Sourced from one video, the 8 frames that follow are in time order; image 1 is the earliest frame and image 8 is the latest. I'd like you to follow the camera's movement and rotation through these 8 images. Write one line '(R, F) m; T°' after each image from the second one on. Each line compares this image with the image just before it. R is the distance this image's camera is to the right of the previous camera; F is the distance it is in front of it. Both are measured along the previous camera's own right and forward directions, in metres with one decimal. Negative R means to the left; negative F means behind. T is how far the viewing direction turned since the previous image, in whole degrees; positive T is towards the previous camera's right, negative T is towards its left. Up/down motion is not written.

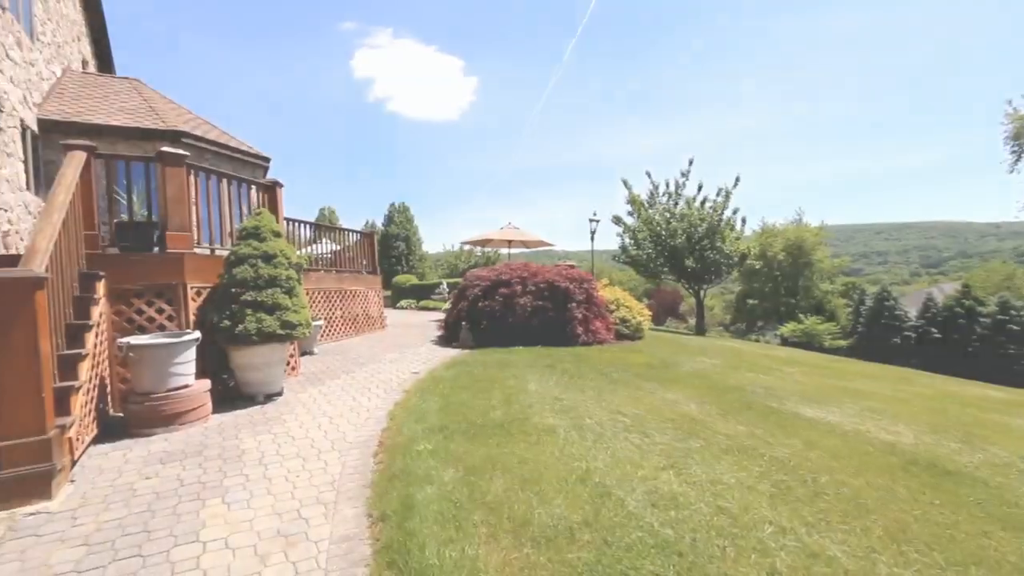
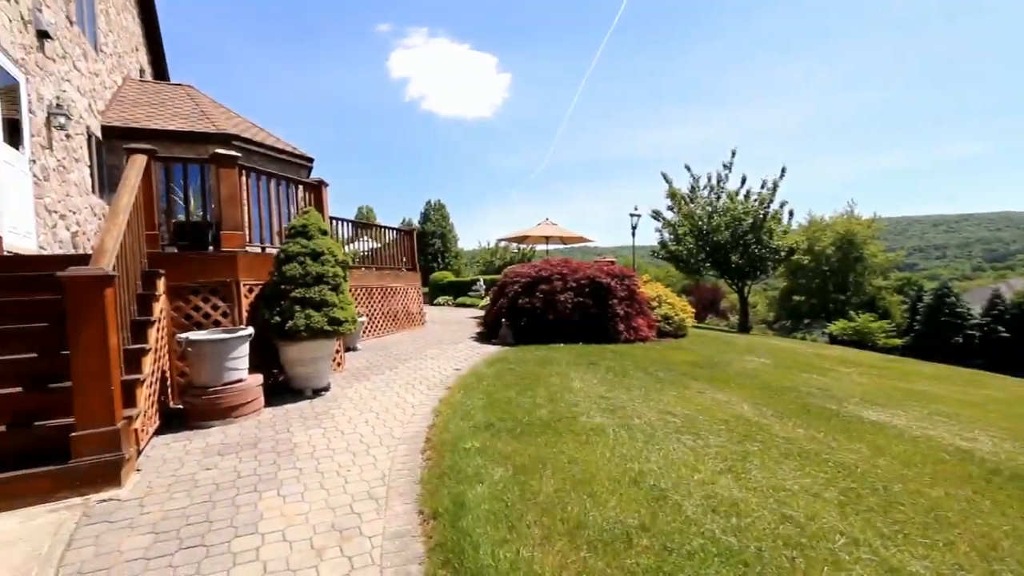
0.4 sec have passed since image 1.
(-0.1, +0.1) m; -4°
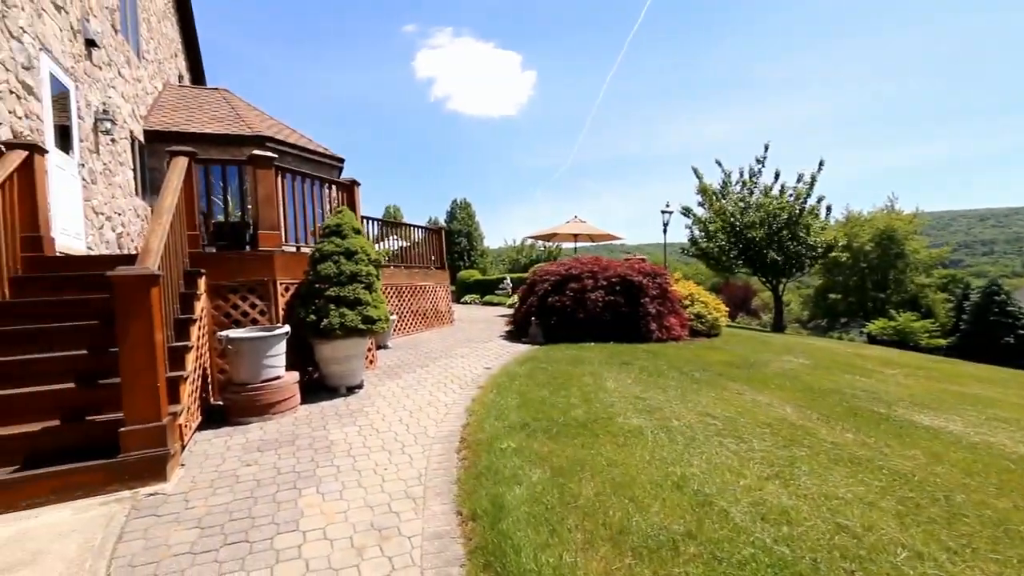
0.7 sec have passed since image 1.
(-0.1, 0.0) m; -3°
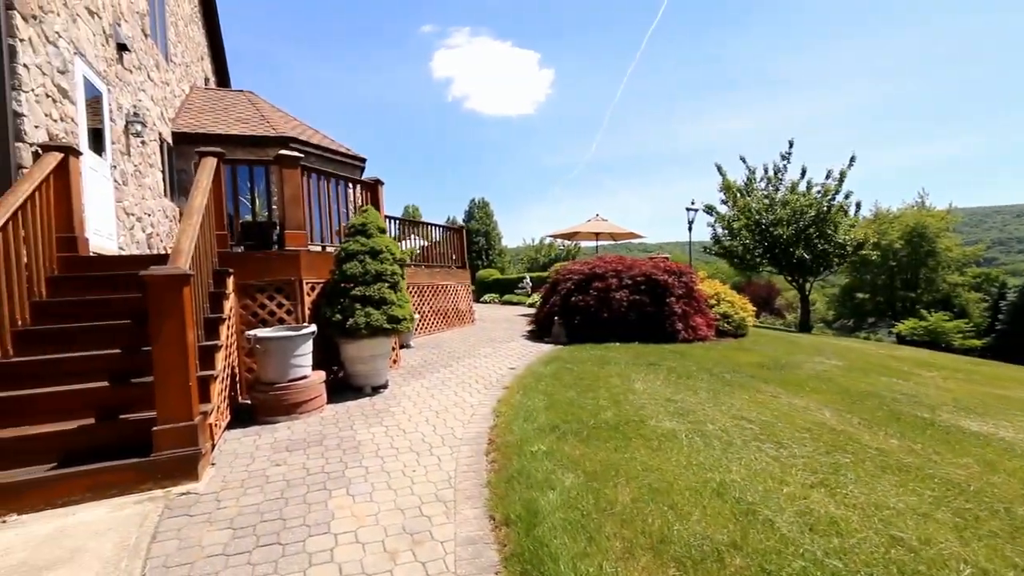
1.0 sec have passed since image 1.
(-0.1, +0.1) m; -2°
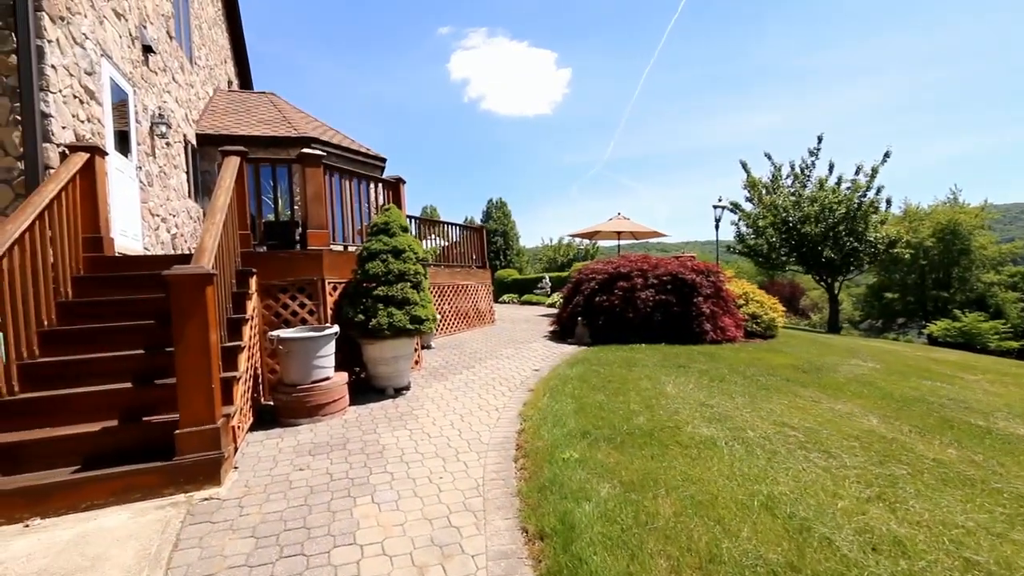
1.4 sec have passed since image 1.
(-0.1, +0.1) m; -2°
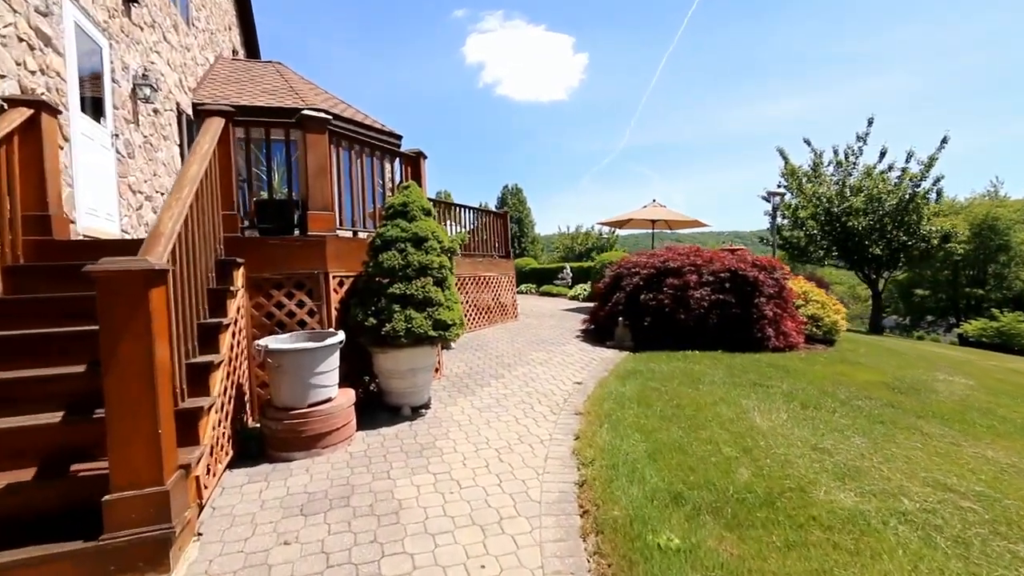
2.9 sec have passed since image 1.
(-0.3, +1.0) m; -1°
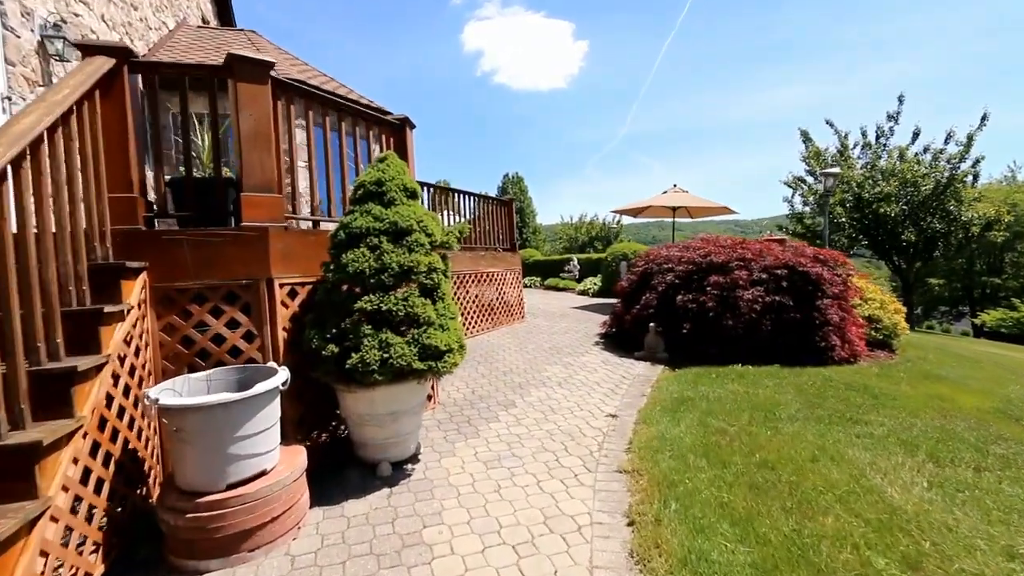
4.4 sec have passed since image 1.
(-0.1, +1.1) m; 0°
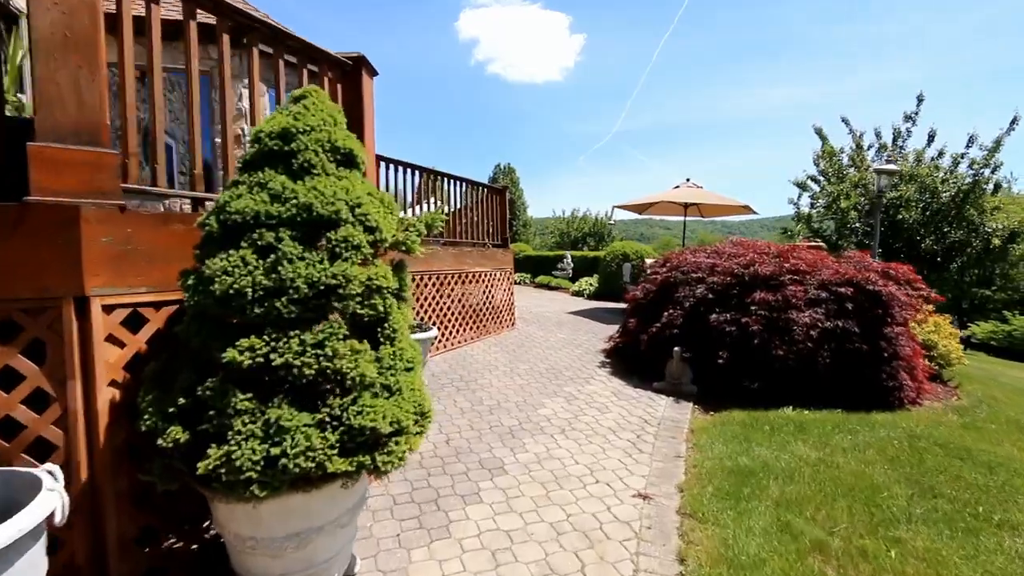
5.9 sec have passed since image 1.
(0.0, +1.2) m; +2°
